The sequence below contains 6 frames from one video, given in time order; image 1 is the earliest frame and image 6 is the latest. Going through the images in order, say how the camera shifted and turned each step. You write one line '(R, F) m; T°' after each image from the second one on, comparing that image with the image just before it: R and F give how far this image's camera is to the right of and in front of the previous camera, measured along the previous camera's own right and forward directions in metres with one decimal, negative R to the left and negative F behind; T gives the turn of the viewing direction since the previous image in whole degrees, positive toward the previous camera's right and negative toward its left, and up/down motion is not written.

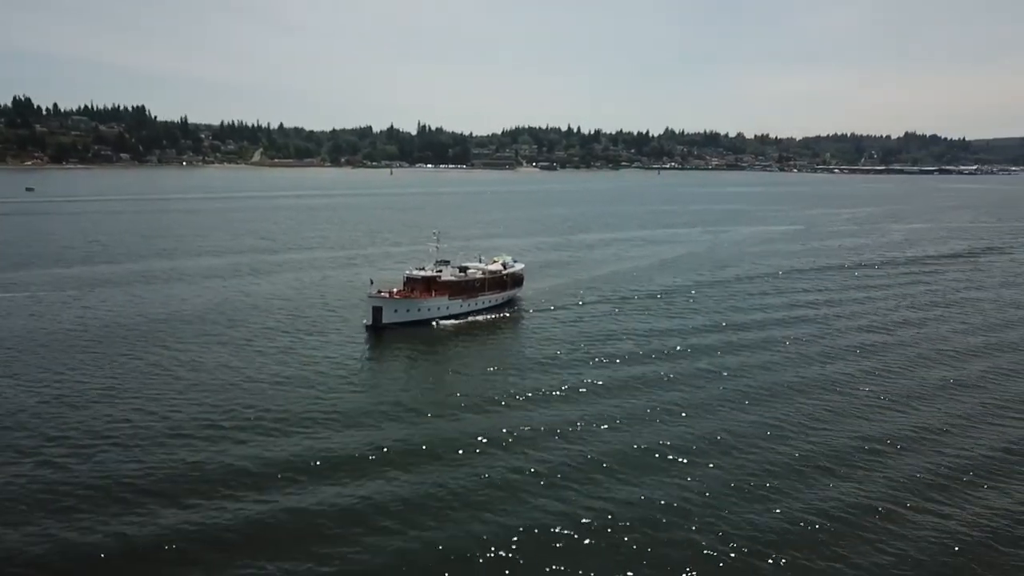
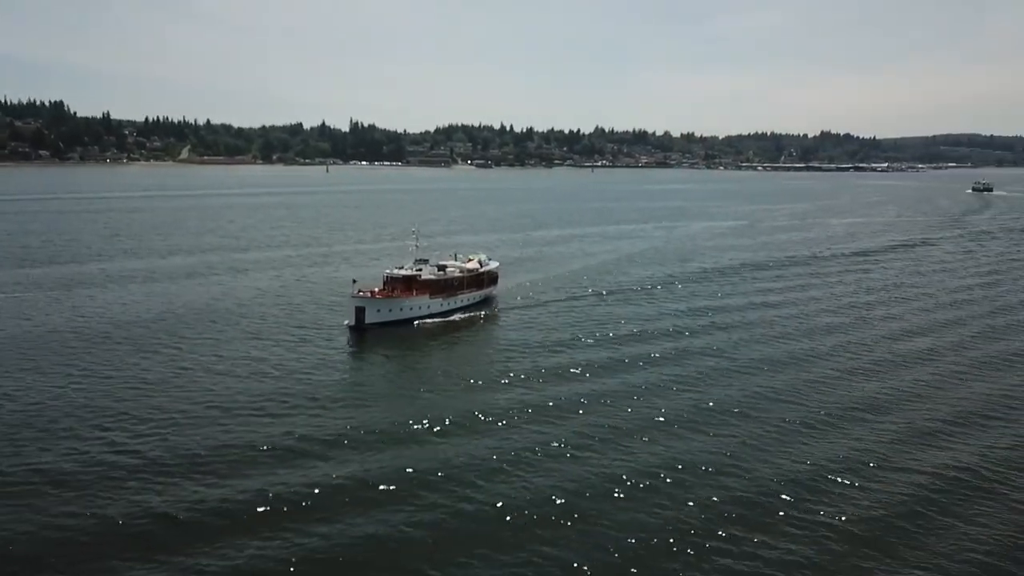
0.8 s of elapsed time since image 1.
(-3.9, -1.9) m; +5°
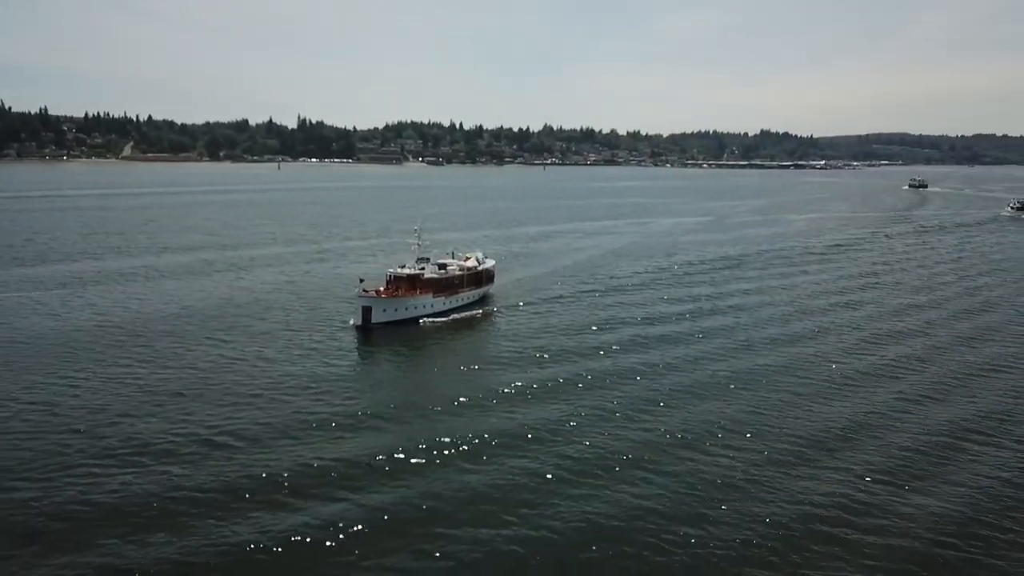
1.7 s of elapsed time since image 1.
(-4.3, -2.0) m; +4°
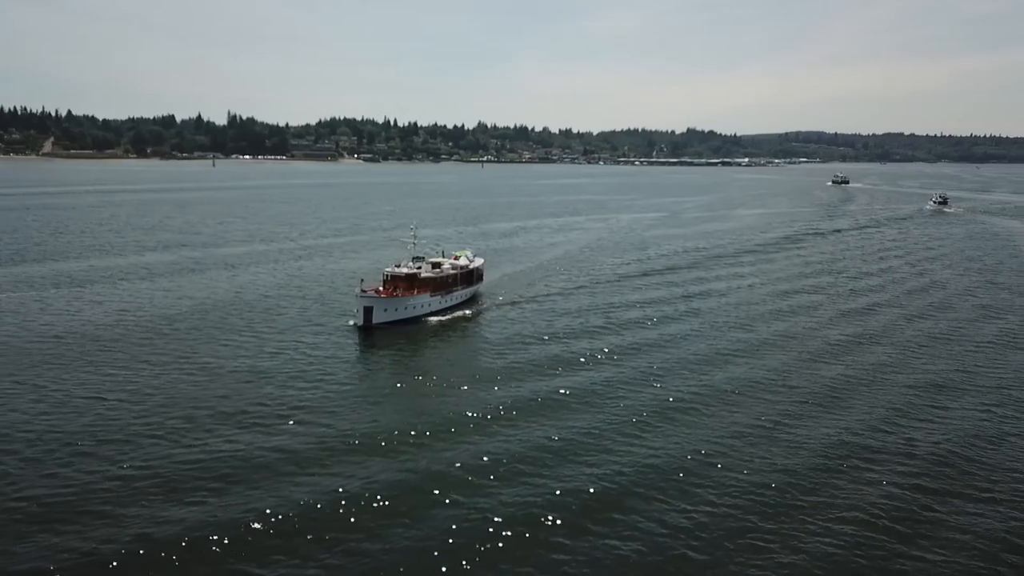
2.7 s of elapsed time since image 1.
(-4.9, -2.4) m; +5°
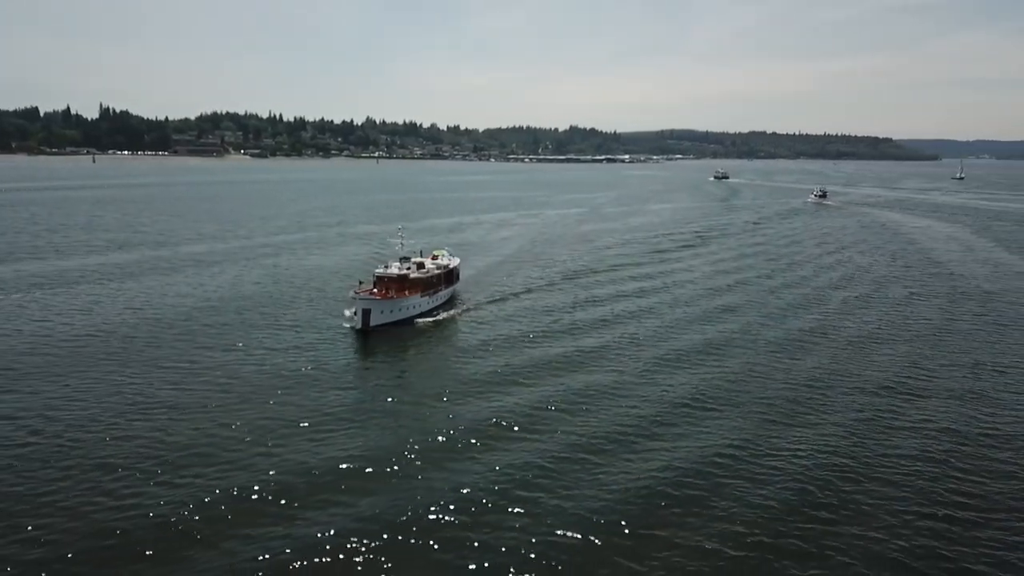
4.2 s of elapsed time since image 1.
(-7.5, -3.8) m; +9°
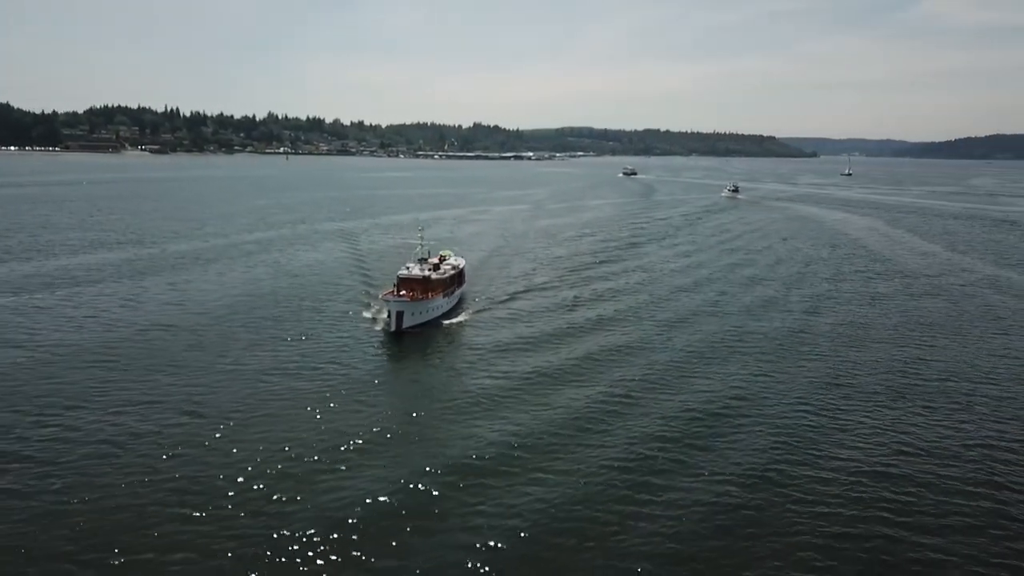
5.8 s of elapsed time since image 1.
(-8.1, -4.2) m; +8°
